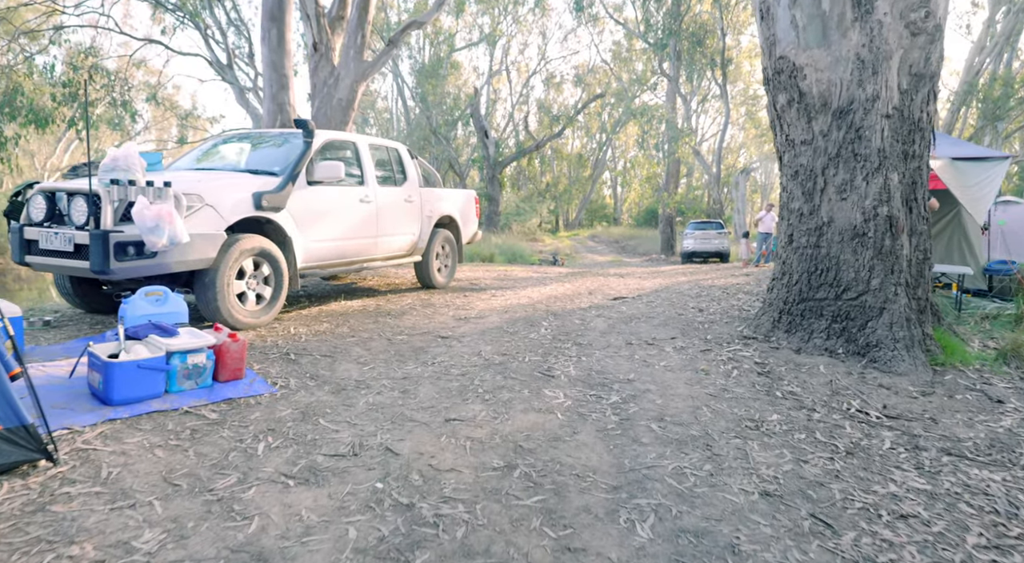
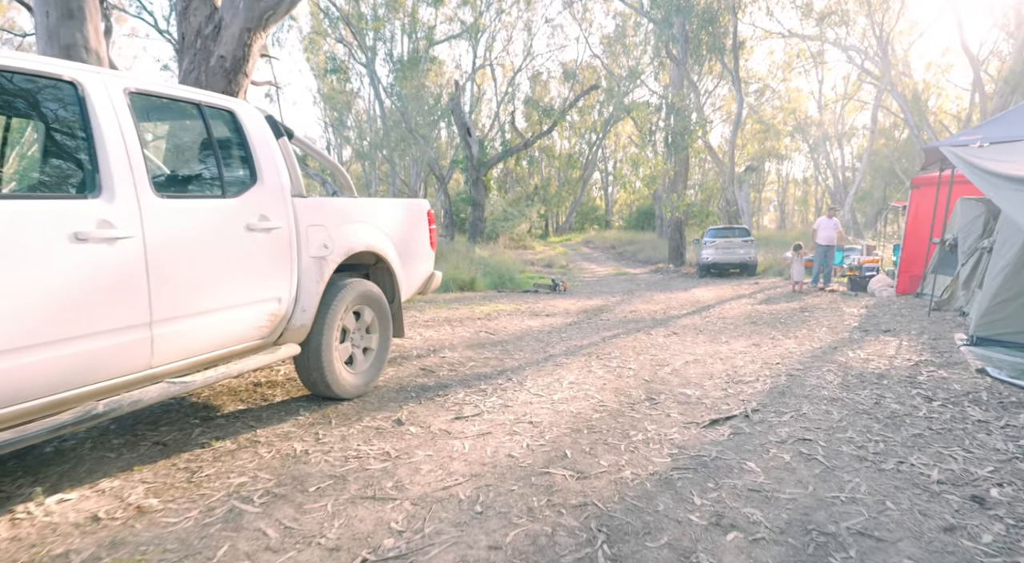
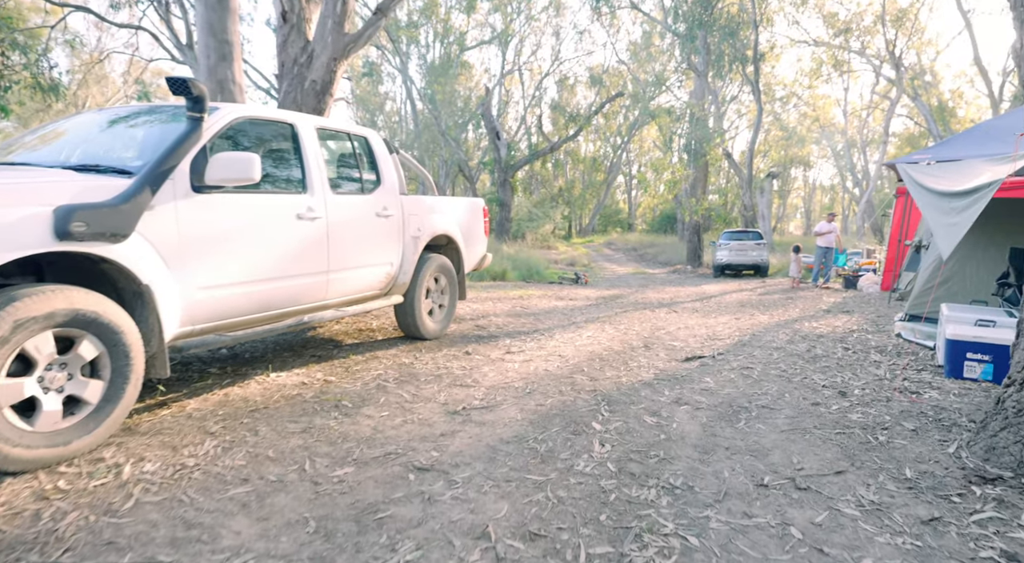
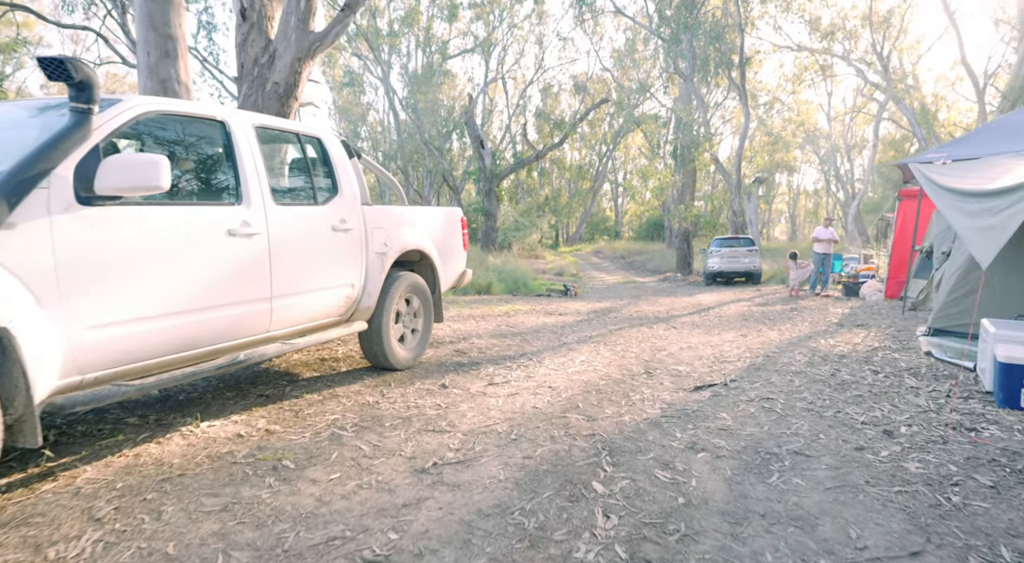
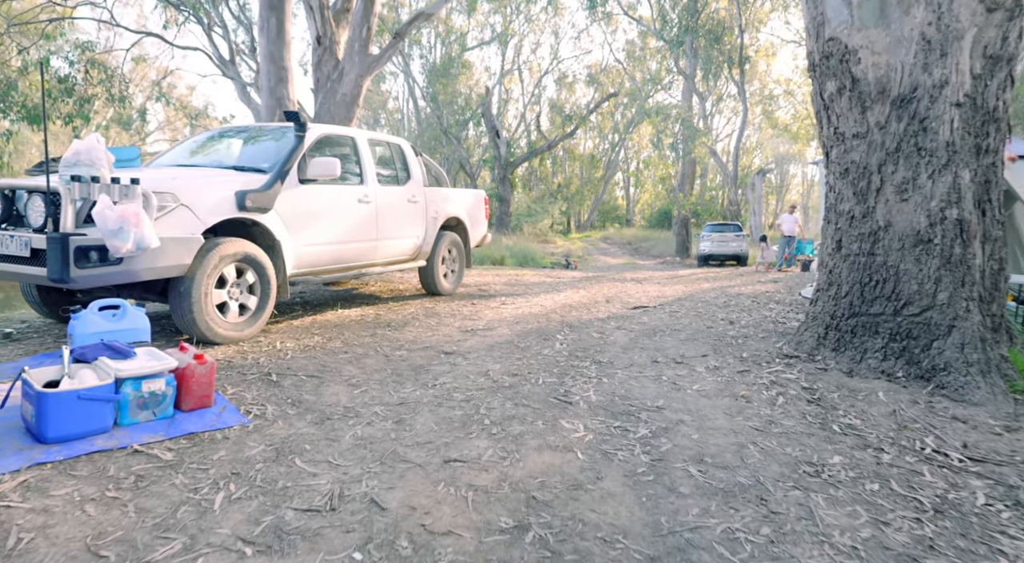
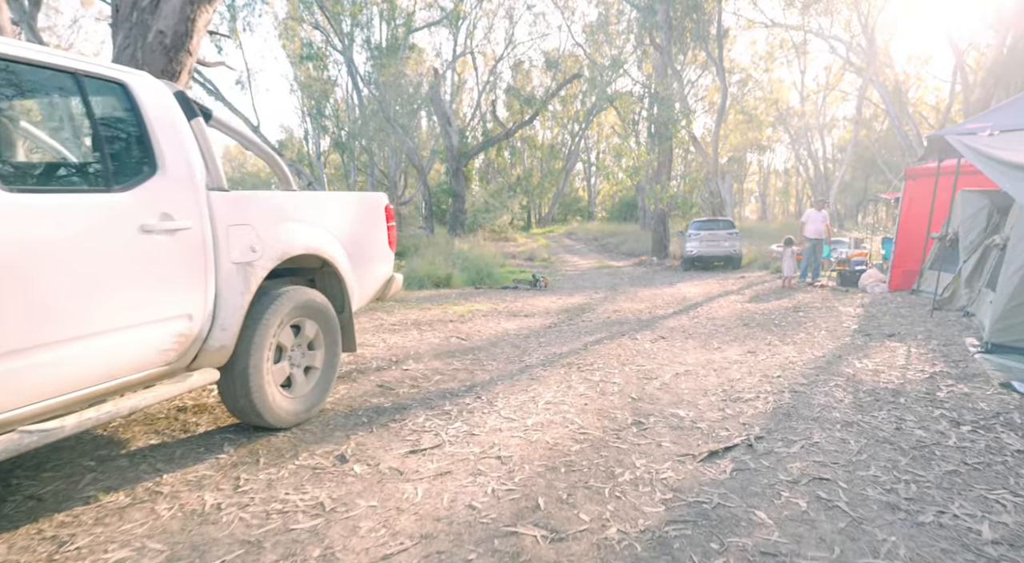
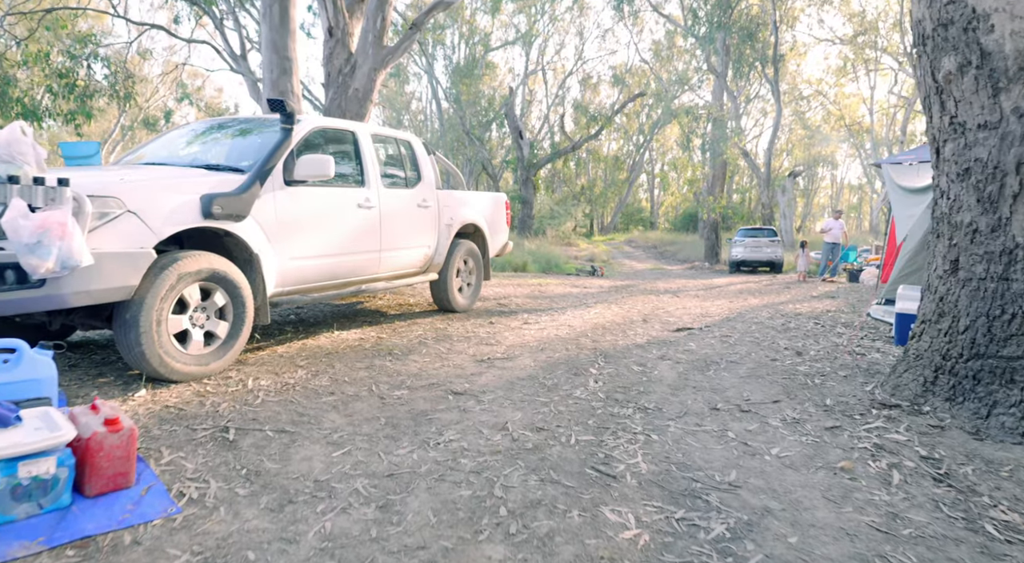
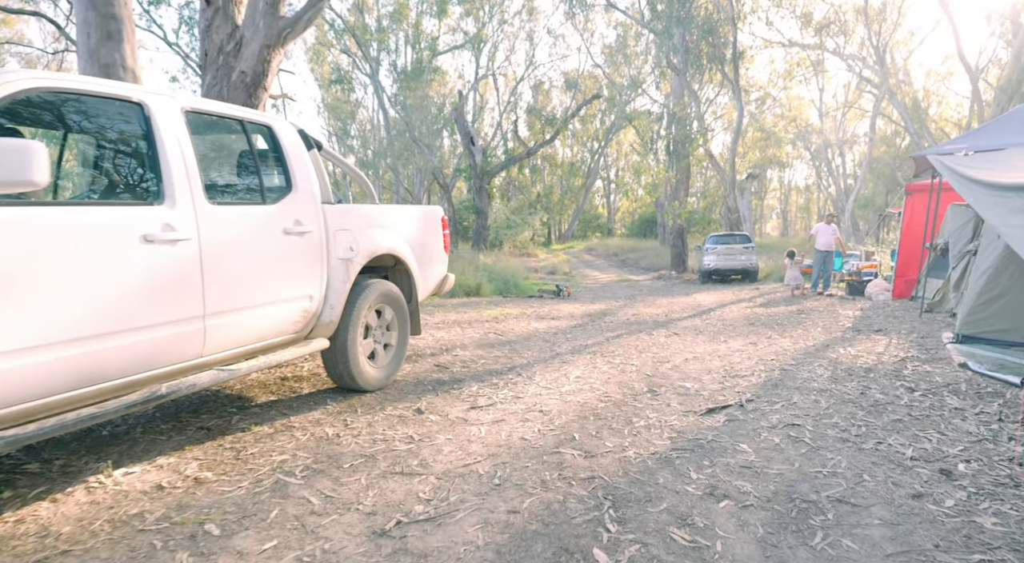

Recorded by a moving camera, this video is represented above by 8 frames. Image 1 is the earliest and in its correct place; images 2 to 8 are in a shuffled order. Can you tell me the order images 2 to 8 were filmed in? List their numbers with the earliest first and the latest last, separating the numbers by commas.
5, 7, 3, 4, 8, 2, 6
